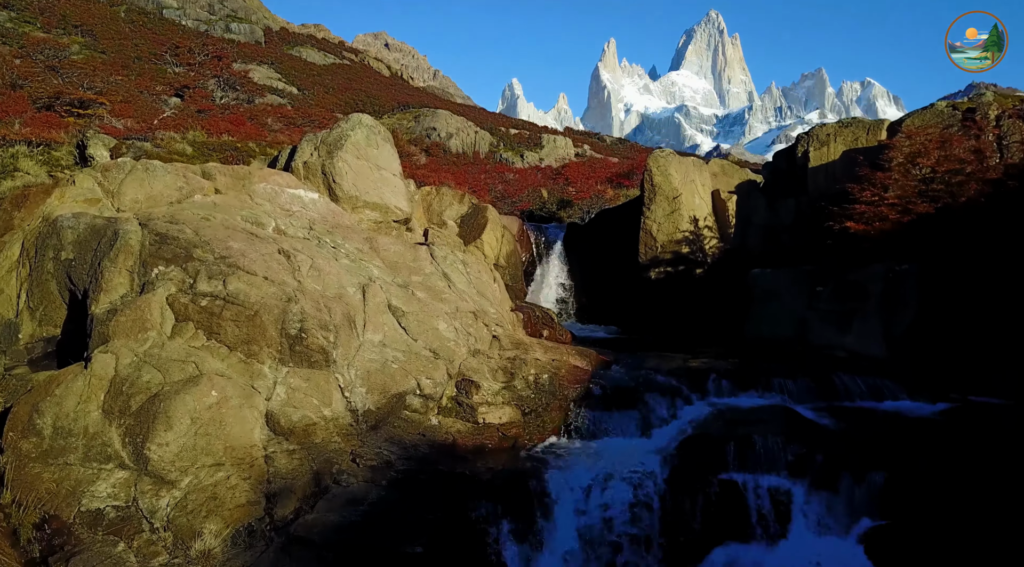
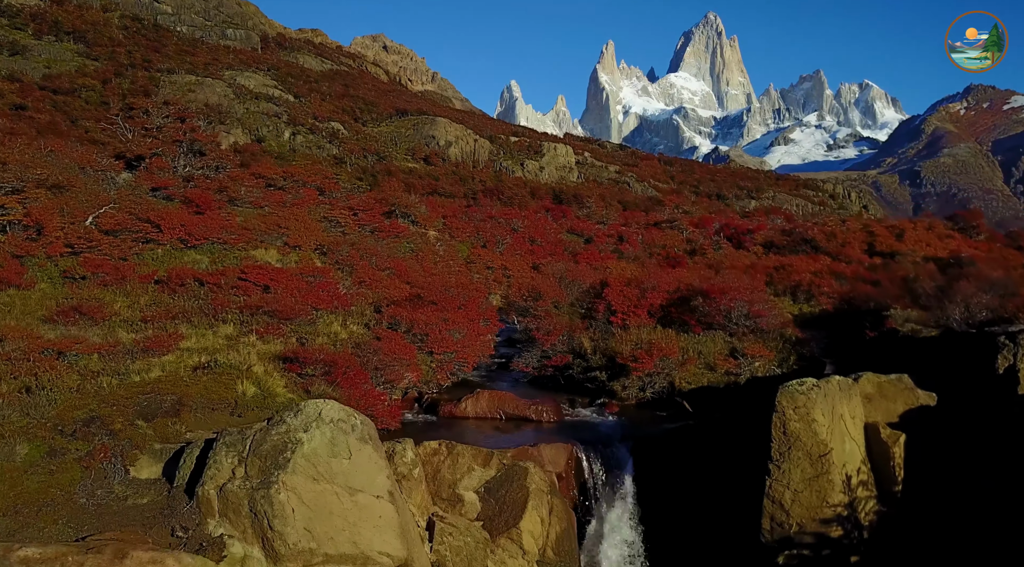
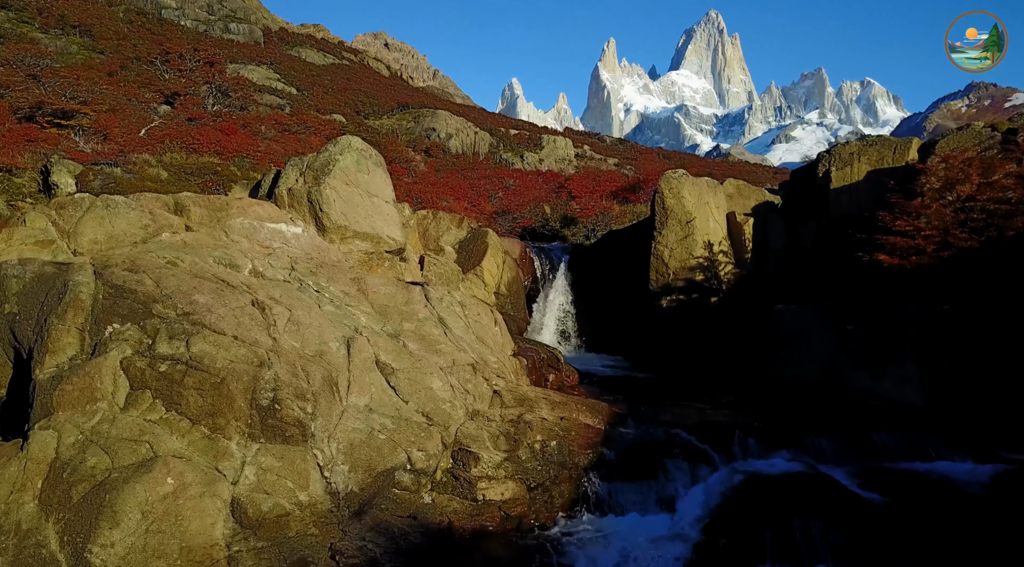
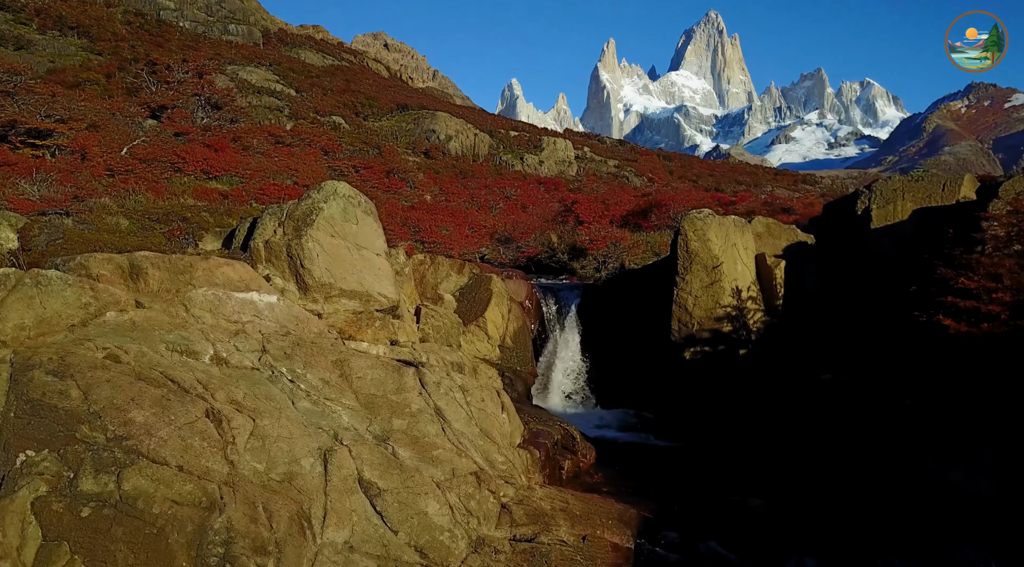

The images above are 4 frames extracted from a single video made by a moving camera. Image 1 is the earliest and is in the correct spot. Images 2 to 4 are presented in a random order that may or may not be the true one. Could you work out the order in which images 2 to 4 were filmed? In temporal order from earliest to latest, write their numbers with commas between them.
3, 4, 2
